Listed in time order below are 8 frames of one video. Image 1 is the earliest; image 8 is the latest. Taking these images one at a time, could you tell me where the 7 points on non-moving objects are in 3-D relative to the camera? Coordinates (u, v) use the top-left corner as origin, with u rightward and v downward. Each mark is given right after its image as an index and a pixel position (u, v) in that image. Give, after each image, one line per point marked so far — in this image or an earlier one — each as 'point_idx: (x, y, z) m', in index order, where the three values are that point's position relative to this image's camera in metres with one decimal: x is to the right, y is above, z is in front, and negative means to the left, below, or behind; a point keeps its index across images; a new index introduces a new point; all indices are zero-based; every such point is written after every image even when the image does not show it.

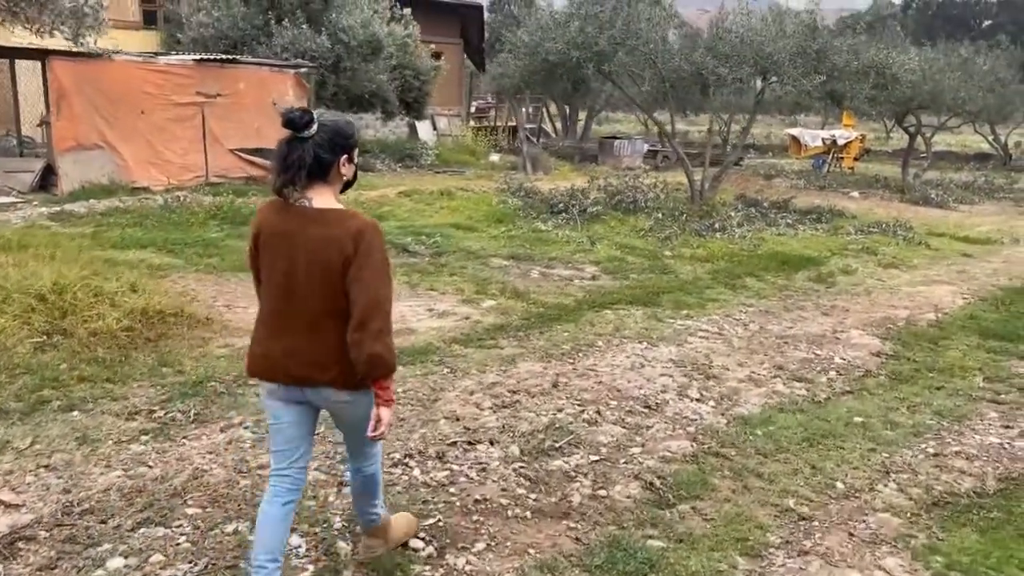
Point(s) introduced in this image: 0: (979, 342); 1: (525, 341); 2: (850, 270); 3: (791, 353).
0: (+4.1, -0.5, +7.1) m
1: (+0.1, -0.4, +6.1) m
2: (+4.2, +0.2, +10.0) m
3: (+2.2, -0.5, +6.4) m
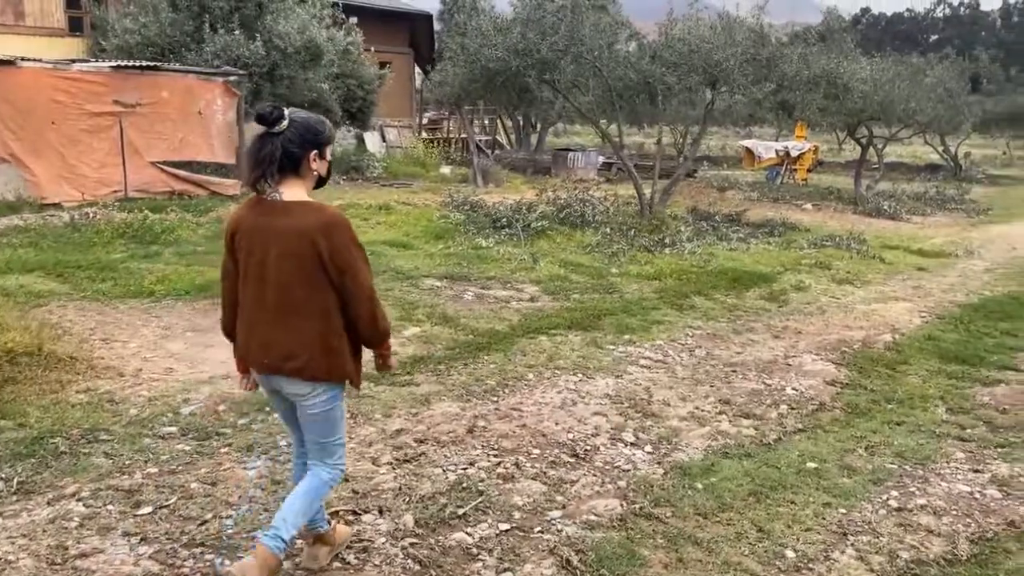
0: (+3.5, -0.7, +6.7) m
1: (-0.5, -0.6, +5.5) m
2: (+3.4, 0.0, +9.5) m
3: (+1.6, -0.7, +5.8) m
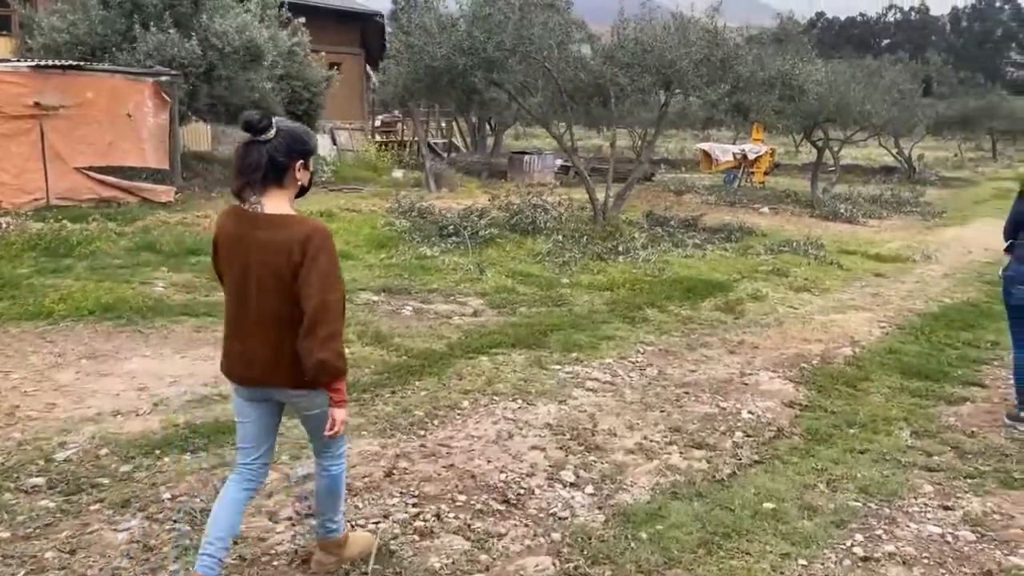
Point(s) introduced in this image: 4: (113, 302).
0: (+3.0, -0.7, +6.3) m
1: (-0.9, -0.7, +4.9) m
2: (+2.8, -0.1, +9.2) m
3: (+1.2, -0.8, +5.4) m
4: (-3.2, -0.1, +6.6) m
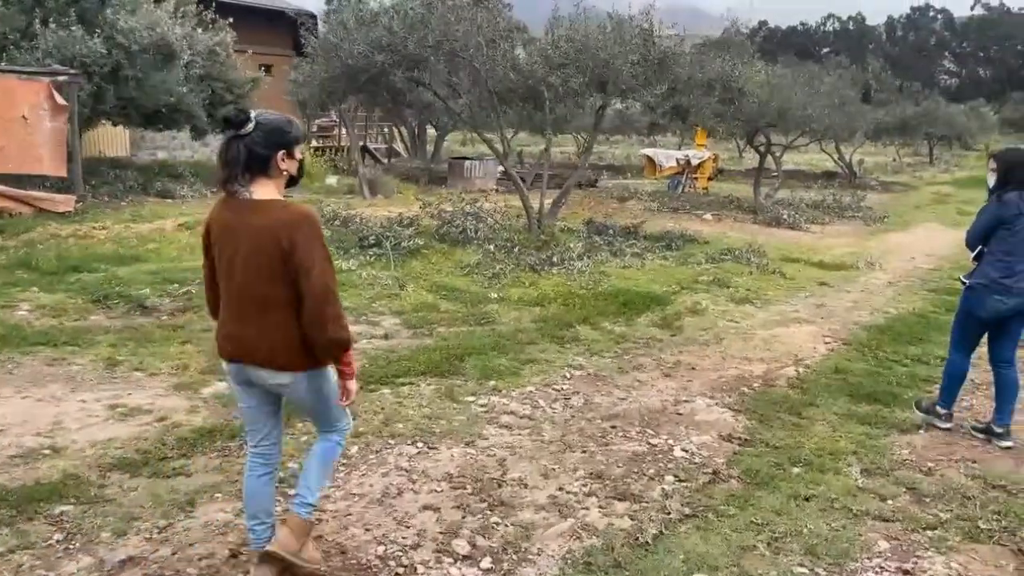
0: (+2.4, -0.9, +5.8) m
1: (-1.4, -0.9, +4.2) m
2: (+2.0, -0.2, +8.6) m
3: (+0.6, -0.9, +4.7) m
4: (-3.9, -0.3, +5.7) m
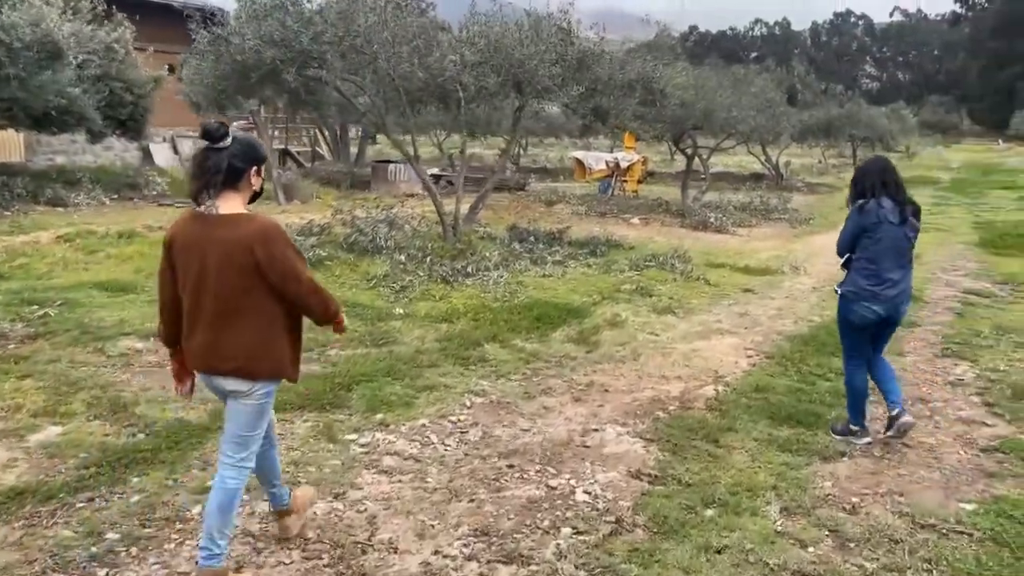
0: (+1.7, -1.0, +5.3) m
1: (-2.0, -1.0, +3.4) m
2: (+1.1, -0.4, +8.2) m
3: (0.0, -1.0, +4.1) m
4: (-4.6, -0.5, +4.8) m
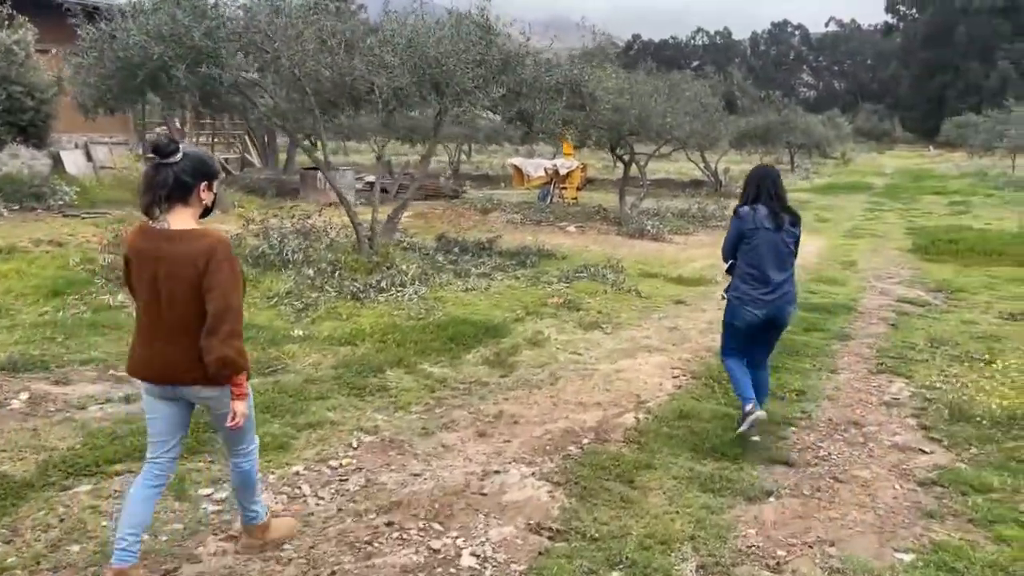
0: (+1.1, -1.1, +4.8) m
1: (-2.5, -1.2, +2.7) m
2: (+0.3, -0.5, +7.6) m
3: (-0.6, -1.2, +3.5) m
4: (-5.1, -0.7, +3.8) m
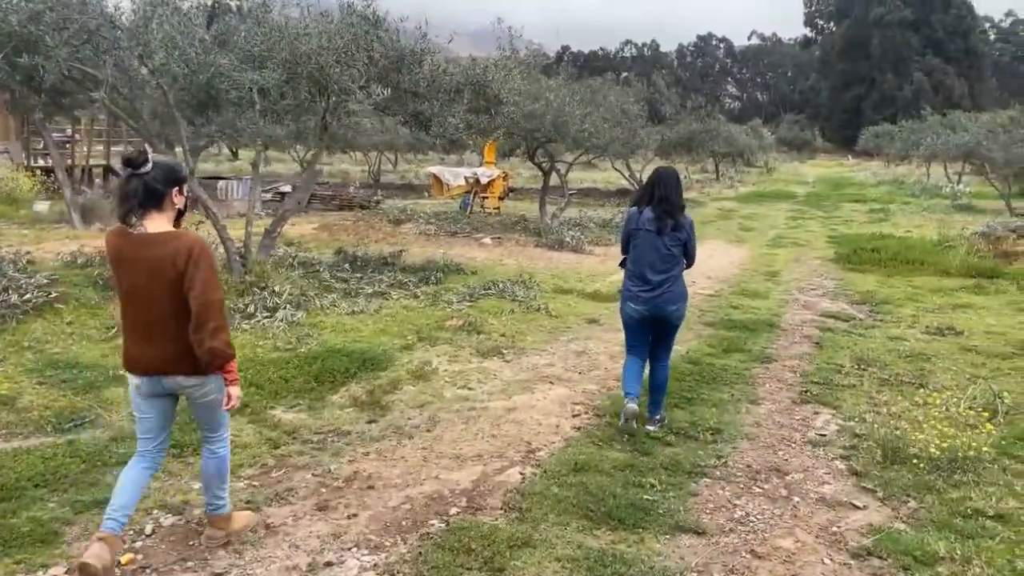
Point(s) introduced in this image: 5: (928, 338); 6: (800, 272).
0: (+0.3, -1.2, +3.9) m
1: (-3.1, -1.3, +1.5) m
2: (-0.7, -0.7, +6.6) m
3: (-1.2, -1.3, +2.4) m
4: (-5.8, -0.9, +2.4) m
5: (+4.6, -0.5, +8.9) m
6: (+4.8, +0.3, +13.5) m
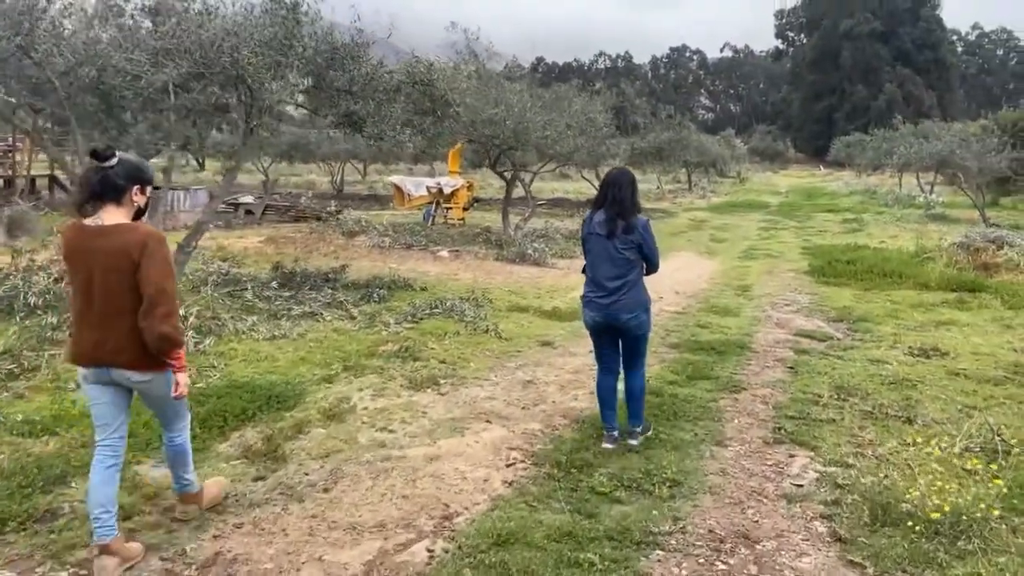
0: (-0.1, -1.4, +3.0) m
1: (-3.4, -1.5, +0.5) m
2: (-1.2, -0.9, +5.7) m
3: (-1.6, -1.5, +1.5) m
4: (-6.2, -1.0, +1.3) m
5: (+4.0, -0.7, +8.1) m
6: (+4.1, 0.0, +12.7) m
